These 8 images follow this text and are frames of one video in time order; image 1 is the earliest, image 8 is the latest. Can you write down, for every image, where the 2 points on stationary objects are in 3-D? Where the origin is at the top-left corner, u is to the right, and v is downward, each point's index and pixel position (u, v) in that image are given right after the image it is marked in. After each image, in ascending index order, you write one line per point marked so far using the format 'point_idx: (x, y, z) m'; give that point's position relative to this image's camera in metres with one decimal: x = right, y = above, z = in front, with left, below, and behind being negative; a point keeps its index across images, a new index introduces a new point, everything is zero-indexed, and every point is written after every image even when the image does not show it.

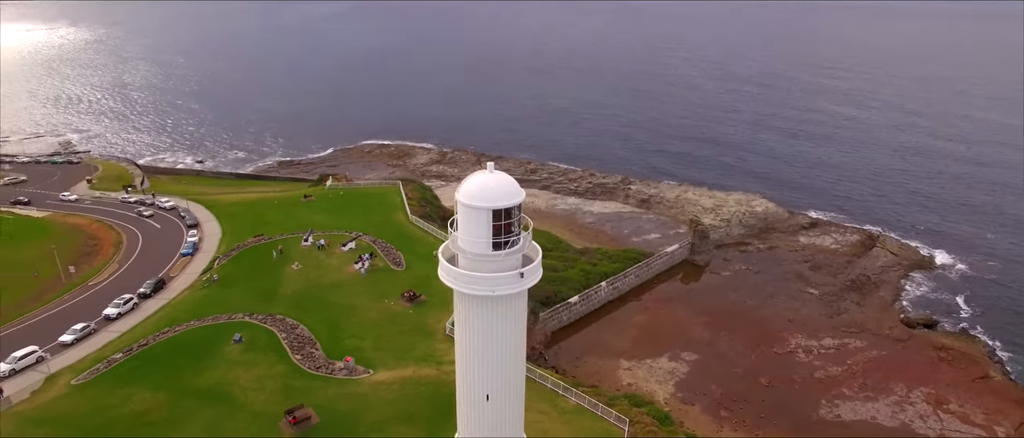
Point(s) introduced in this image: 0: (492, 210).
0: (-0.5, +0.3, +17.6) m
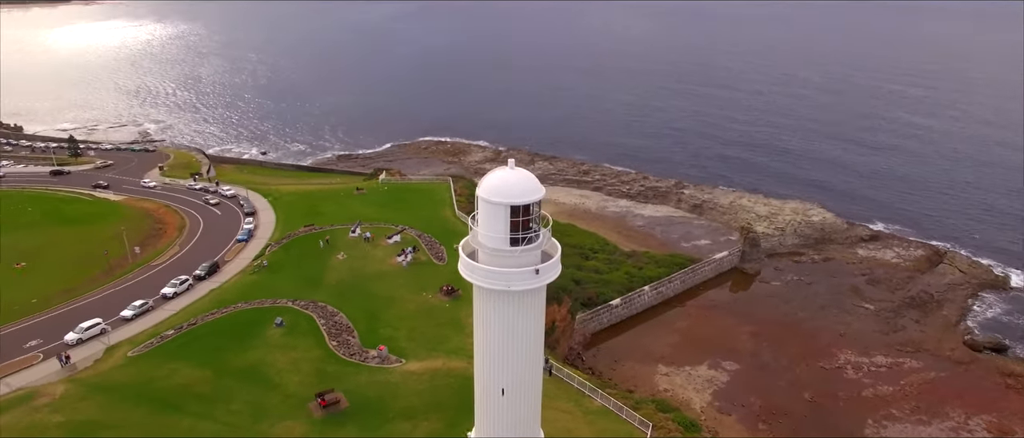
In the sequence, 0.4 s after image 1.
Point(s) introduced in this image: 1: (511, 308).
0: (0.0, +0.4, +17.7) m
1: (0.0, -2.6, +19.1) m
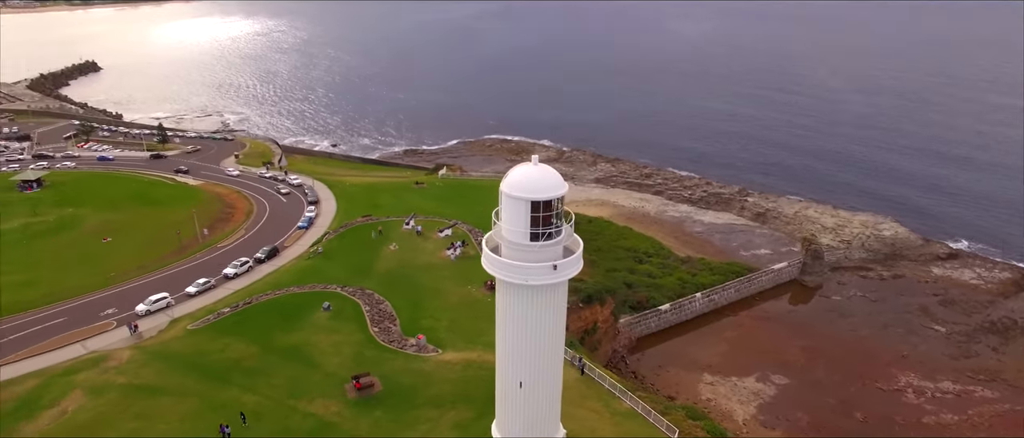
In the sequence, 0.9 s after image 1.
0: (+0.6, +0.5, +18.0) m
1: (+0.5, -2.5, +19.3) m
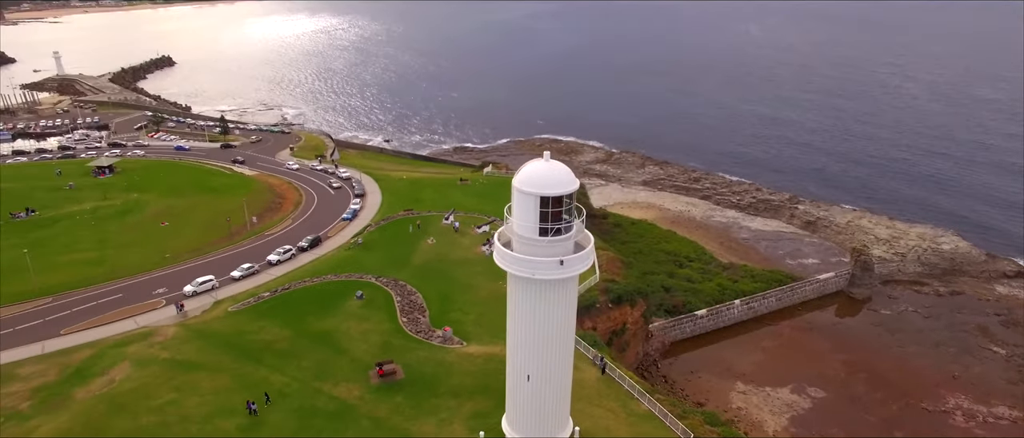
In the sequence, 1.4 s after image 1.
0: (+0.8, +0.6, +18.2) m
1: (+0.8, -2.4, +19.6) m
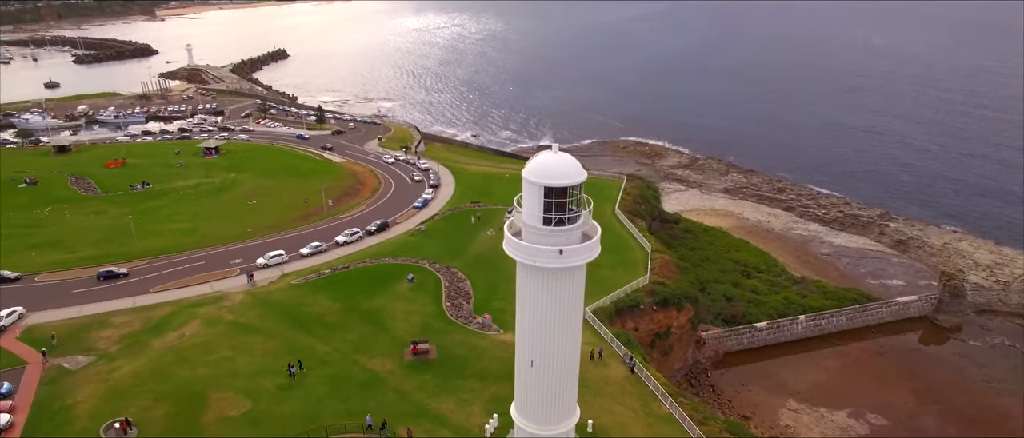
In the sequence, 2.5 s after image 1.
0: (+1.0, +0.9, +18.8) m
1: (+0.9, -2.0, +20.1) m
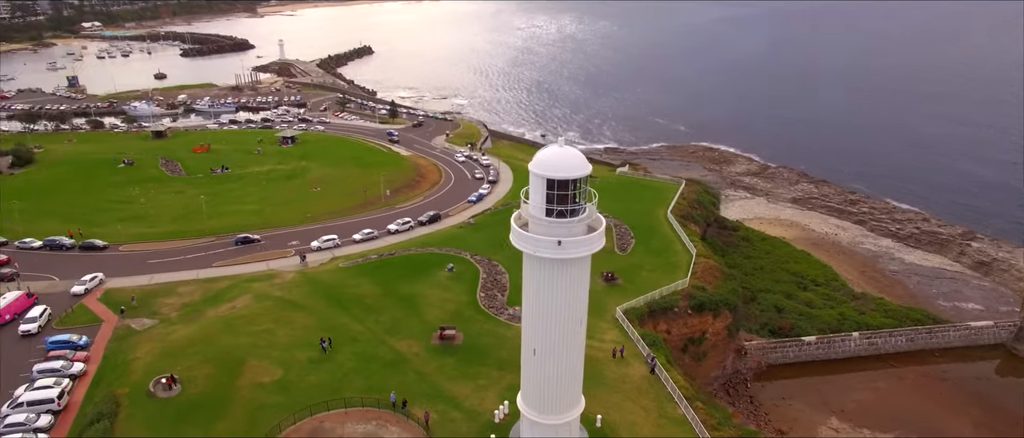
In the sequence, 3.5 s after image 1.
0: (+1.1, +1.2, +19.4) m
1: (+1.1, -1.8, +20.7) m
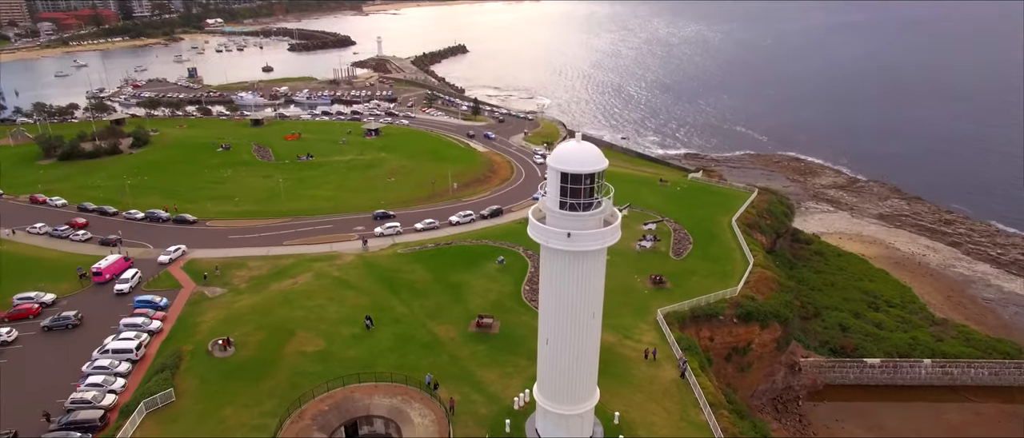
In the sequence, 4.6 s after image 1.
0: (+1.5, +1.4, +20.0) m
1: (+1.5, -1.6, +21.3) m
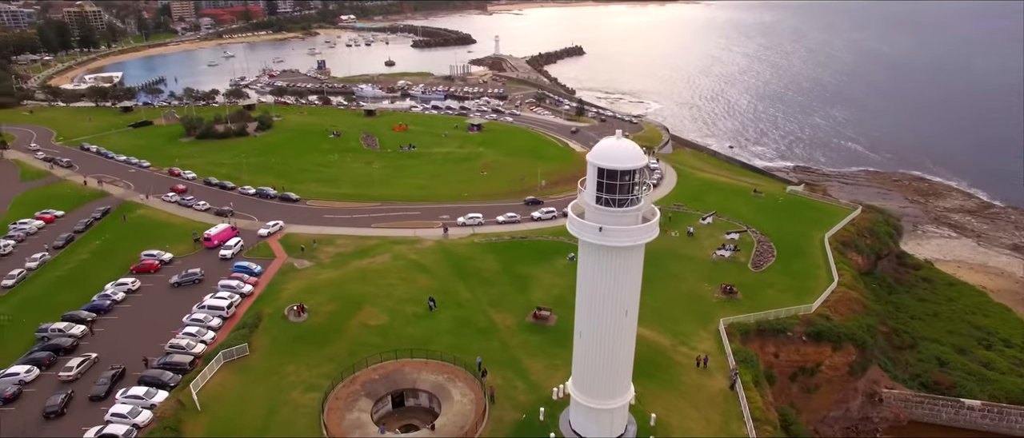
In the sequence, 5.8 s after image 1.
0: (+2.7, +1.5, +20.3) m
1: (+2.7, -1.5, +21.6) m
